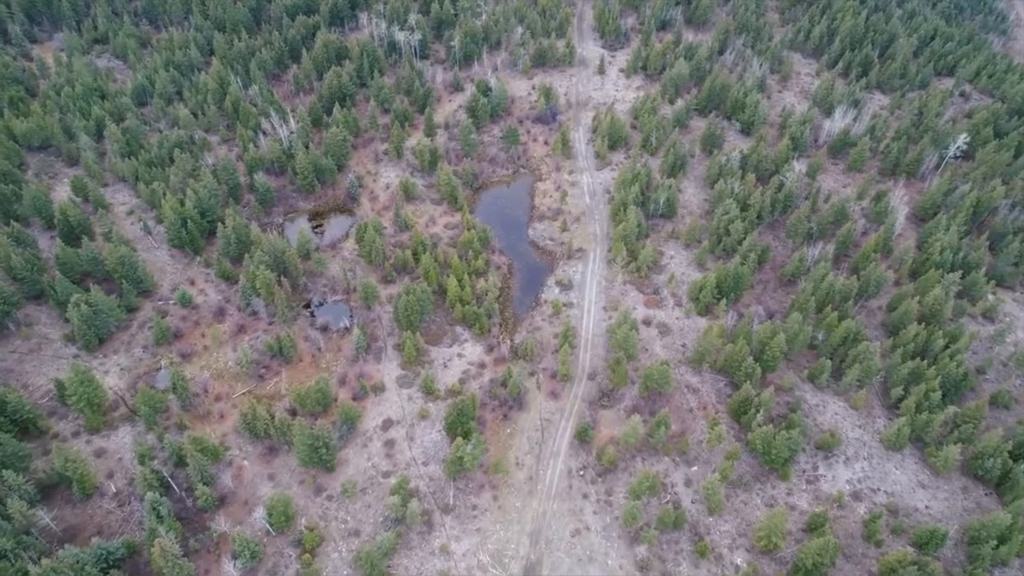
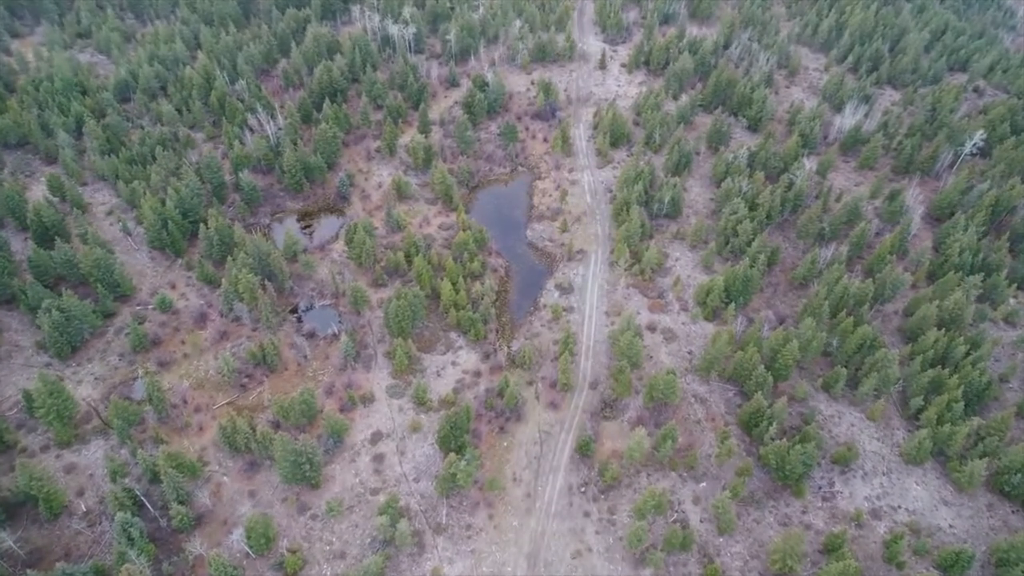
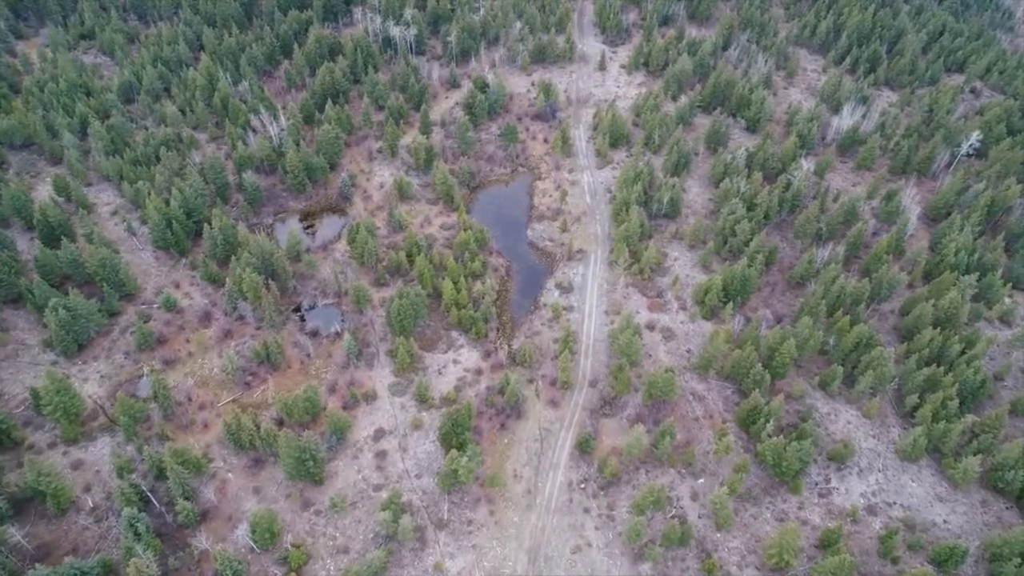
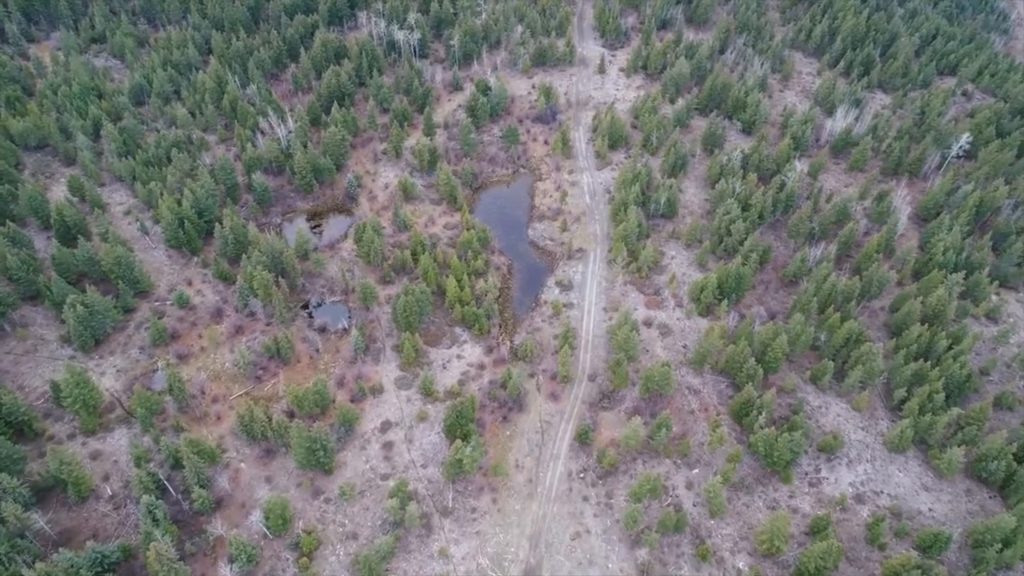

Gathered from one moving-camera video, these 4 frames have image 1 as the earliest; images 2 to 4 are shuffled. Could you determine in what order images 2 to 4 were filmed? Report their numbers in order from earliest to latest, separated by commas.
4, 3, 2
